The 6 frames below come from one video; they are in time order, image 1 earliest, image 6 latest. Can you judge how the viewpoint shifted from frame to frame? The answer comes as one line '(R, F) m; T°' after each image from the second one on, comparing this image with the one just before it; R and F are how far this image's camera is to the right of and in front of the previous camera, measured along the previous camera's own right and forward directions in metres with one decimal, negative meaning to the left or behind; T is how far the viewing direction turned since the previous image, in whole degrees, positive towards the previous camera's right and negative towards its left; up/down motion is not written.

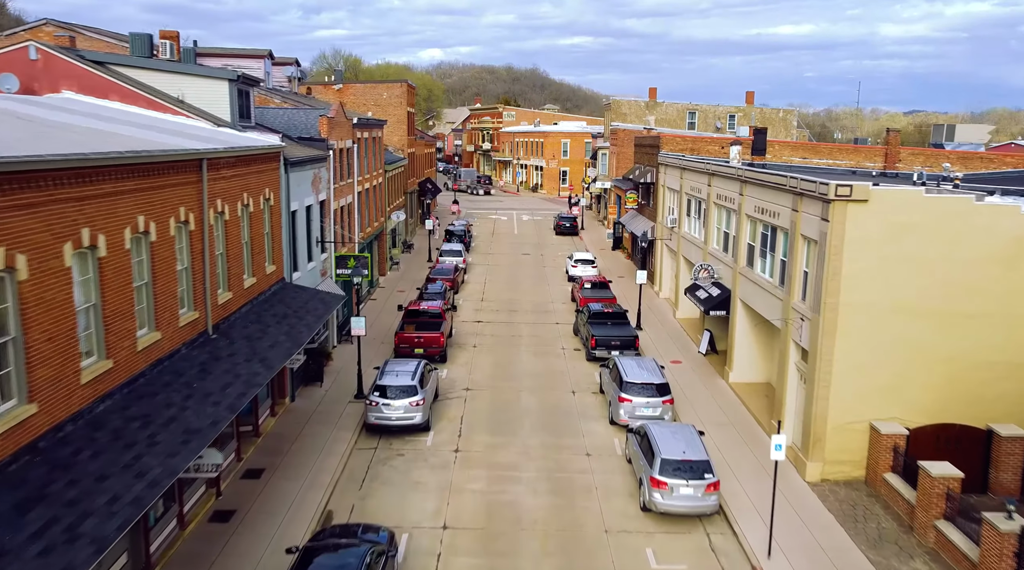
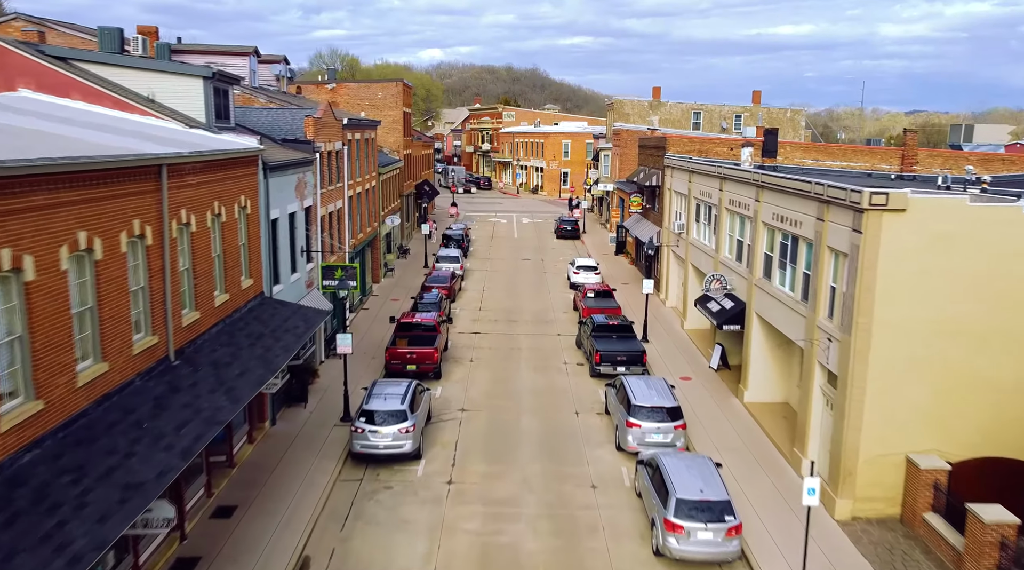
(0.0, +1.7) m; 0°
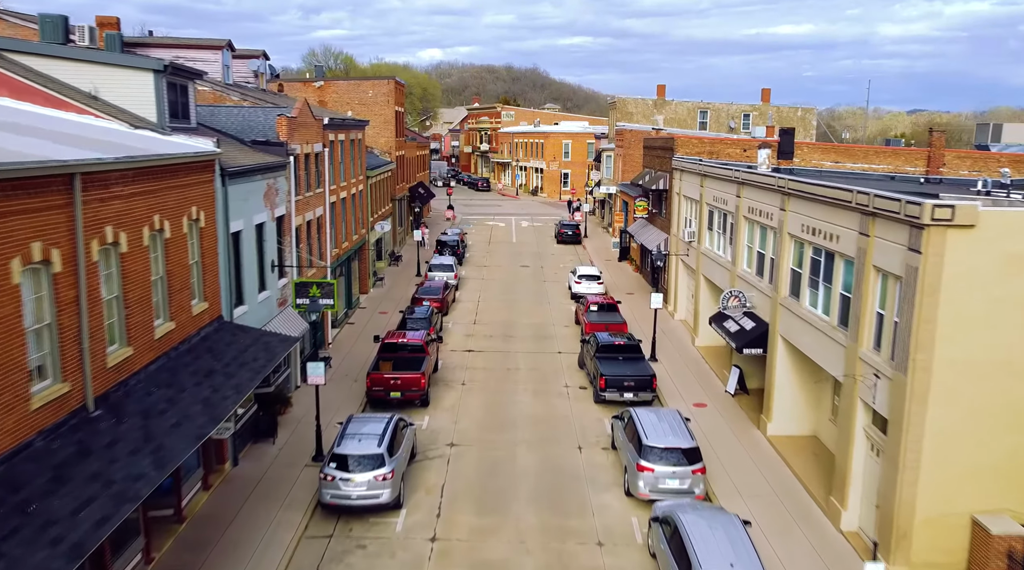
(+0.1, +2.5) m; 0°
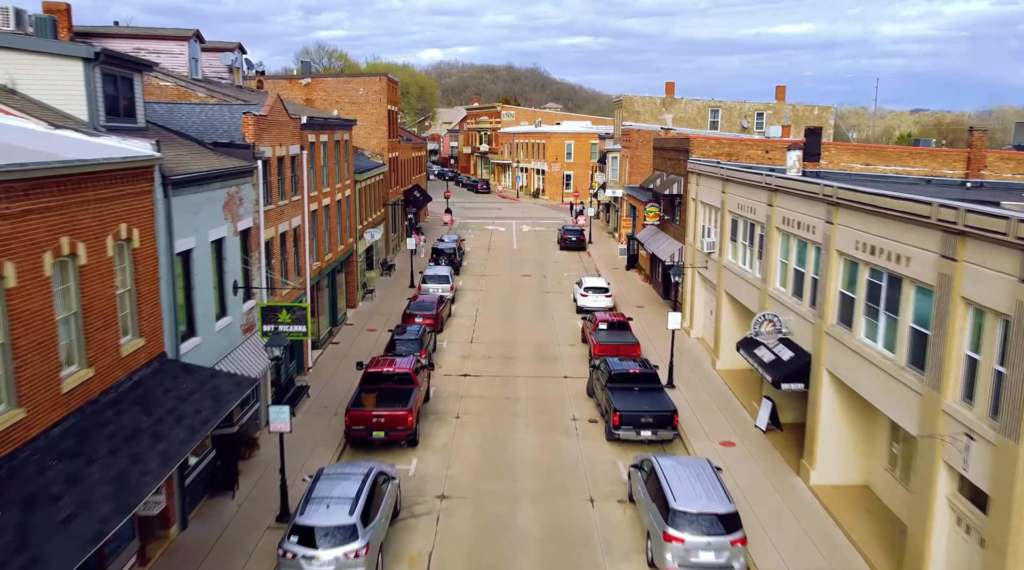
(0.0, +2.9) m; 0°
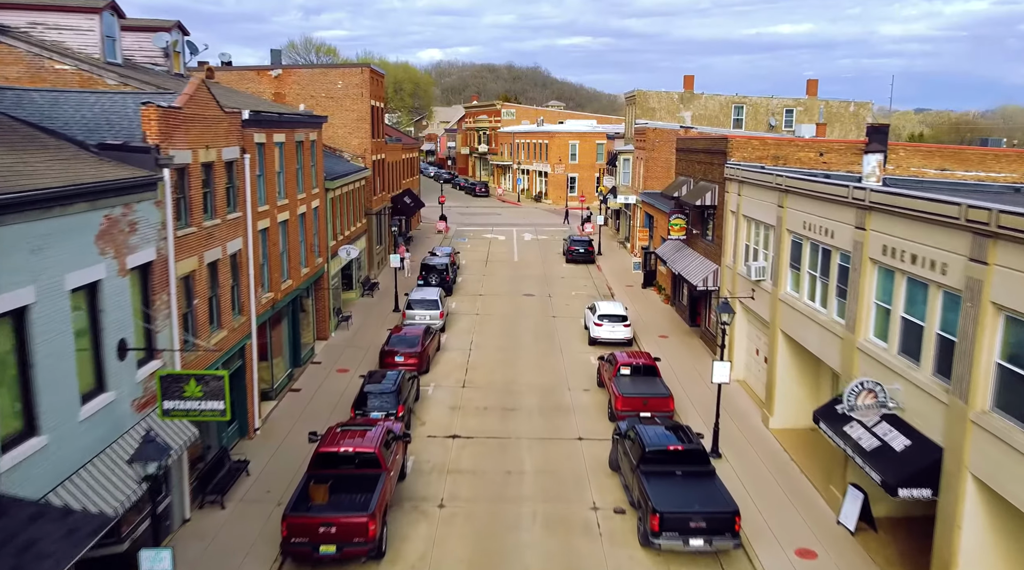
(0.0, +5.4) m; 0°
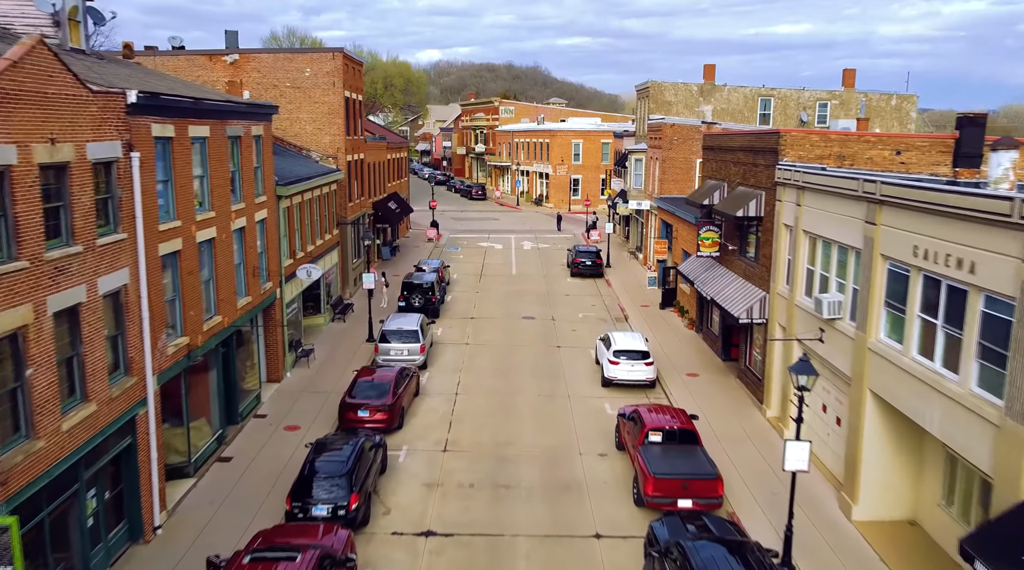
(+0.1, +5.4) m; 0°
